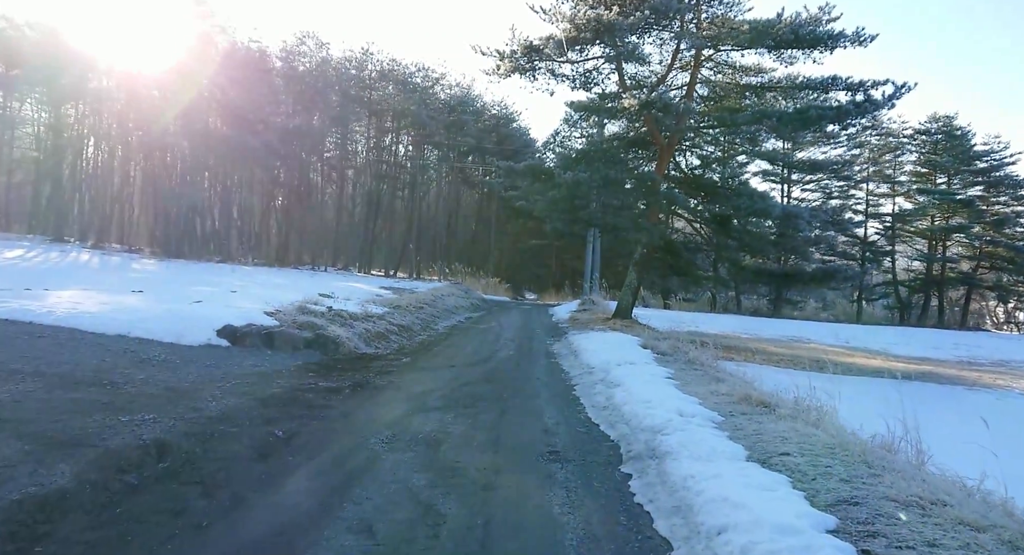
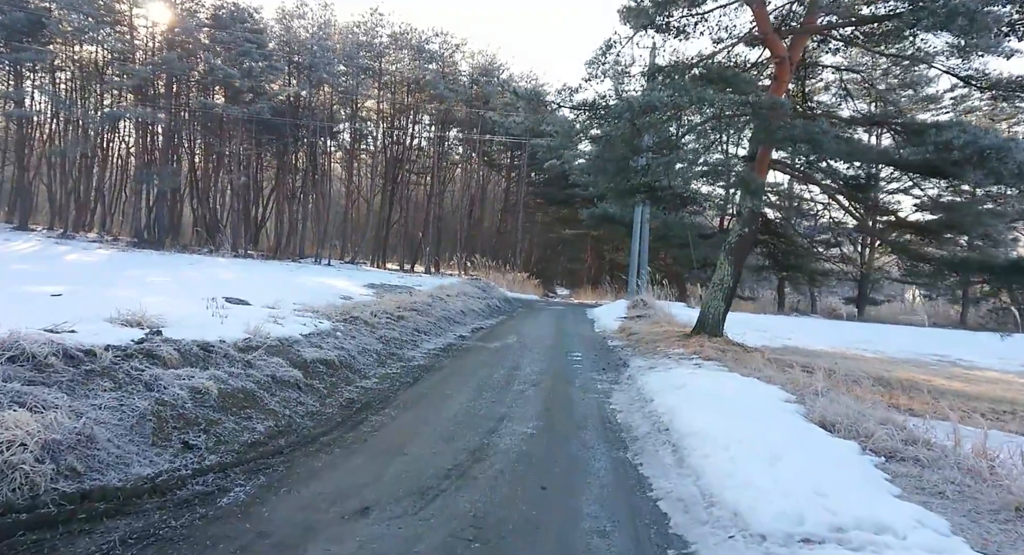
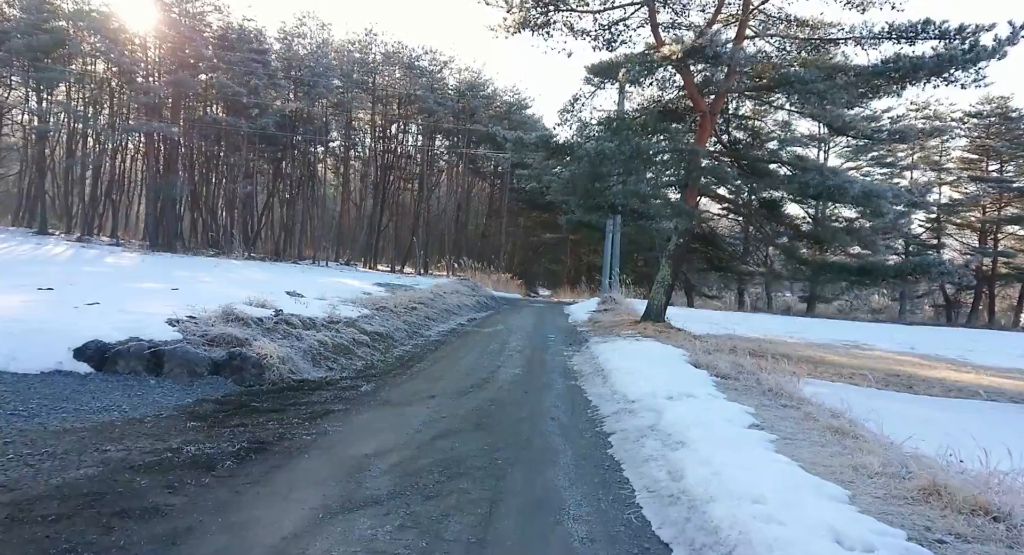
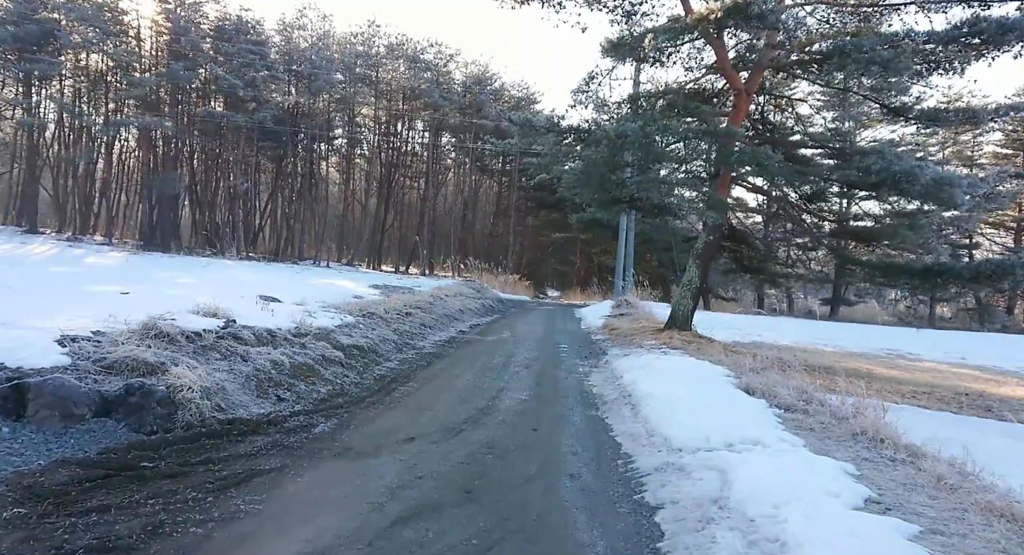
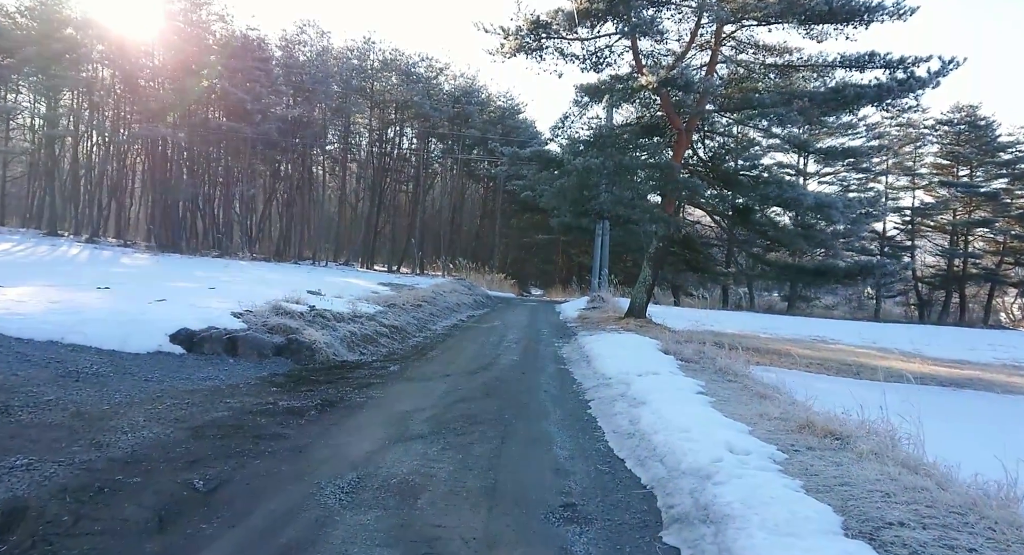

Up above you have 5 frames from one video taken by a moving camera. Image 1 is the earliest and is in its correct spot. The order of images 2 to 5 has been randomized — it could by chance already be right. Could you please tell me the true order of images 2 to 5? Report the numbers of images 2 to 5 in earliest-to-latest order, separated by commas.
5, 3, 4, 2
